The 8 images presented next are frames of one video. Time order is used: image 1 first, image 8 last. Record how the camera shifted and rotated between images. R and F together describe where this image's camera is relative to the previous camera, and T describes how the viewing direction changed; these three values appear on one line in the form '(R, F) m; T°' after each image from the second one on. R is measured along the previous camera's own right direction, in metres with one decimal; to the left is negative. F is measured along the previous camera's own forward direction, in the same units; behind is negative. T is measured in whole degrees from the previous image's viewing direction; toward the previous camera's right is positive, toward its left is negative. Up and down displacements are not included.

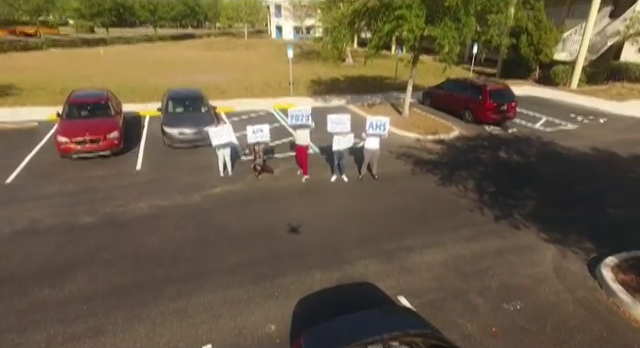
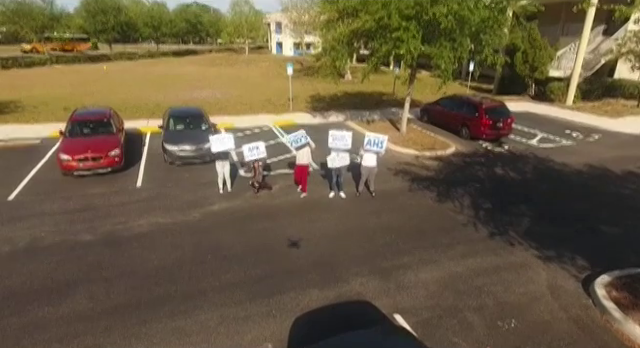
(0.0, -0.1) m; 0°
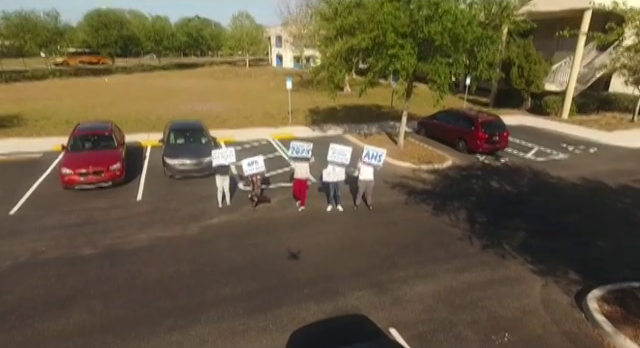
(+0.1, -0.1) m; 0°
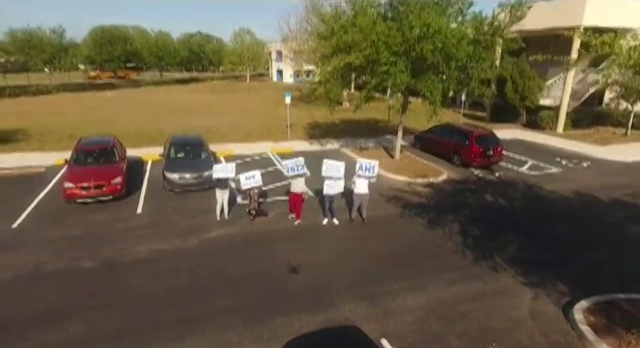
(+0.1, -0.2) m; 0°
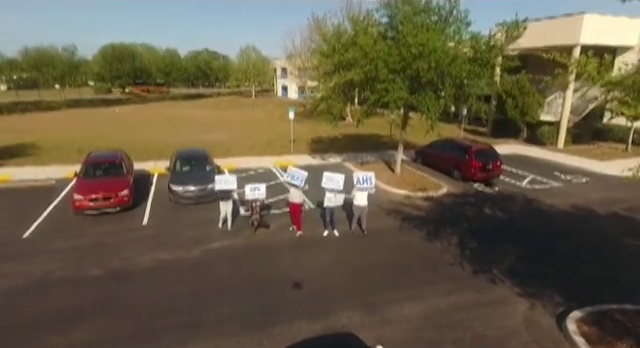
(+0.1, -0.3) m; -1°
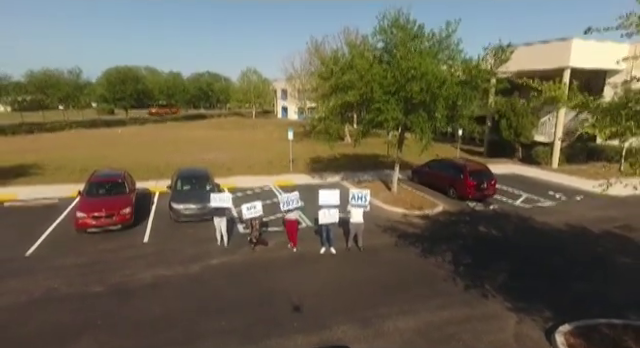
(+0.1, -0.3) m; 0°
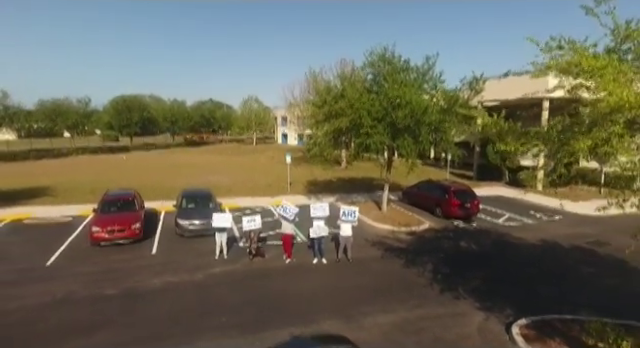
(+0.3, -1.1) m; 0°
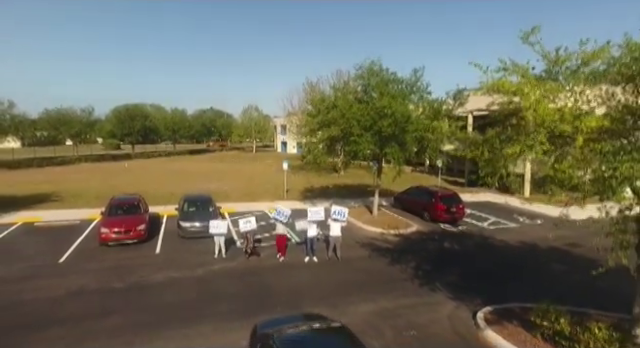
(+0.3, -0.9) m; 0°
